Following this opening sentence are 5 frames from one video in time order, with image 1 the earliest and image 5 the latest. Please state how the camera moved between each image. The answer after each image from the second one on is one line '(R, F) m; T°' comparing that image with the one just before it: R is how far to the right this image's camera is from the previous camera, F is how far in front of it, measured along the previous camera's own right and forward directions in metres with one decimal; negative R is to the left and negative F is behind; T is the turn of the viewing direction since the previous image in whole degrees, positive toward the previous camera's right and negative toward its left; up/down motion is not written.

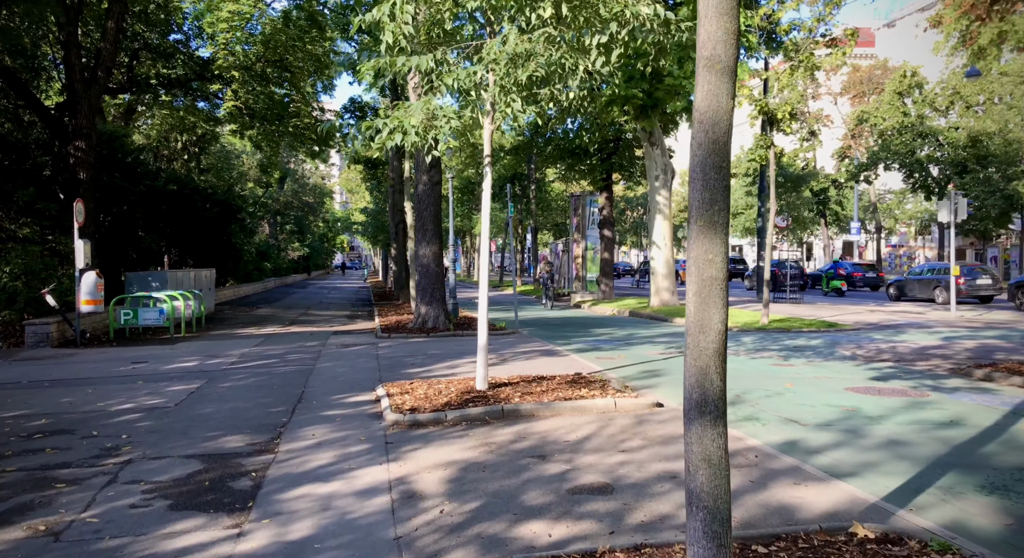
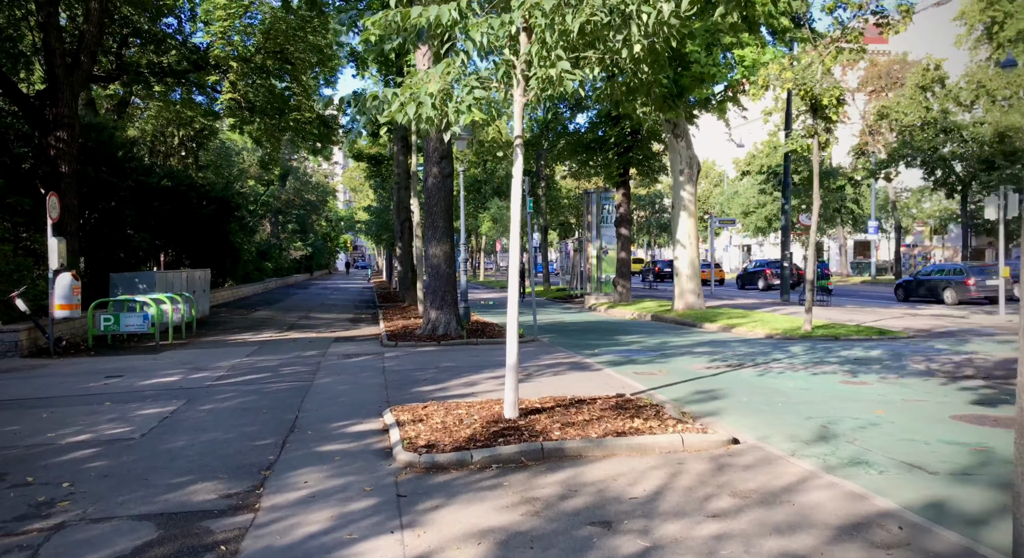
(-0.3, +1.4) m; 0°
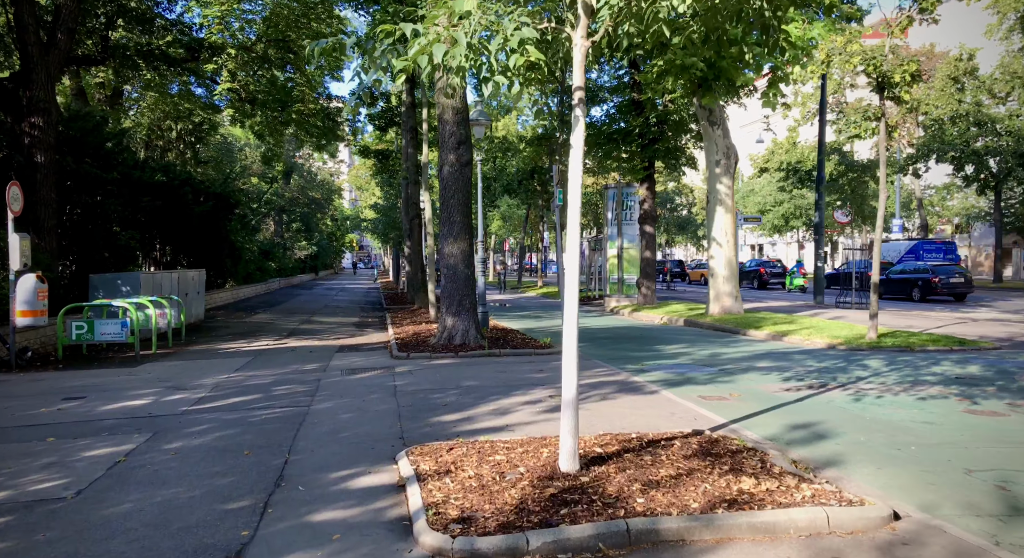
(-0.4, +1.7) m; 0°
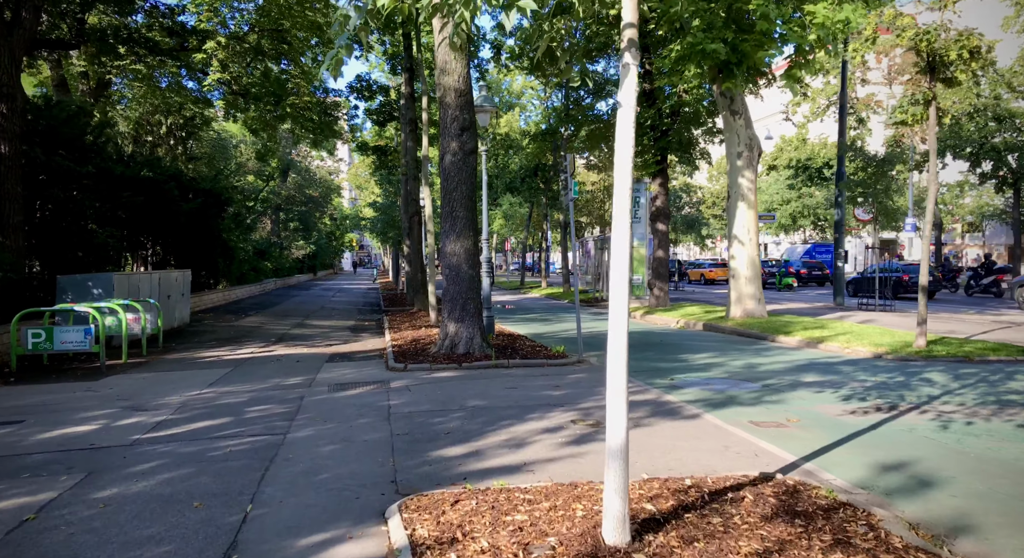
(-0.1, +1.3) m; 0°
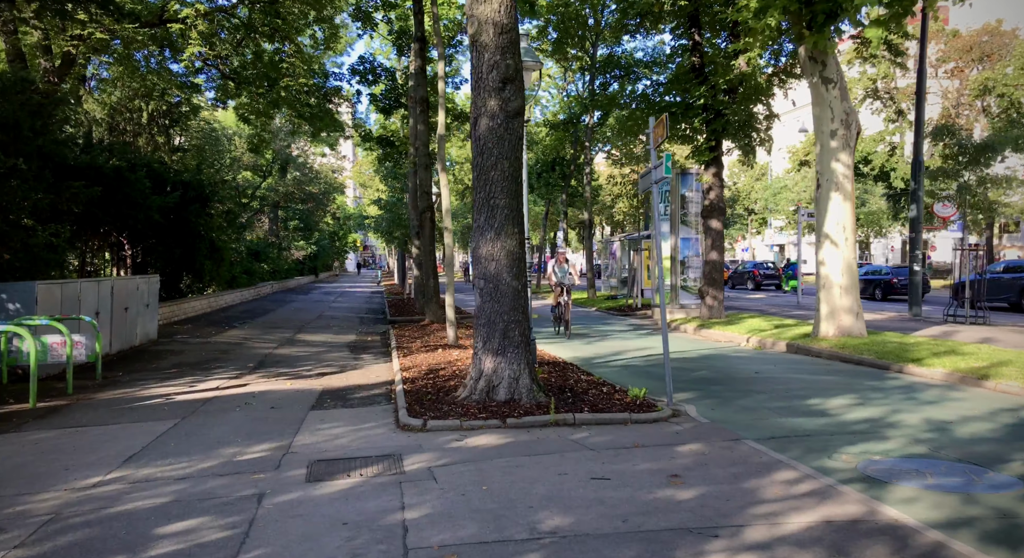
(-0.6, +3.3) m; 0°
